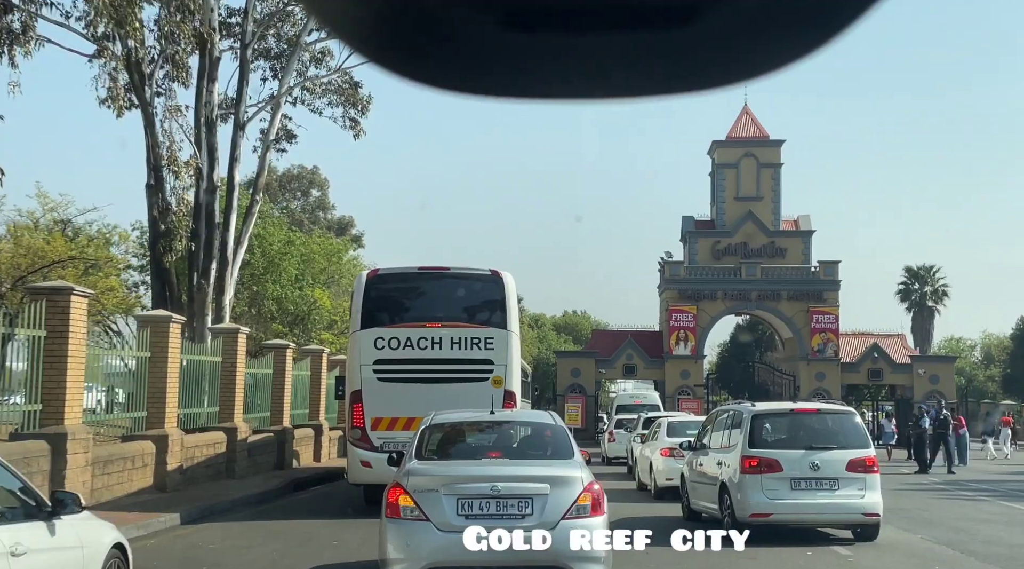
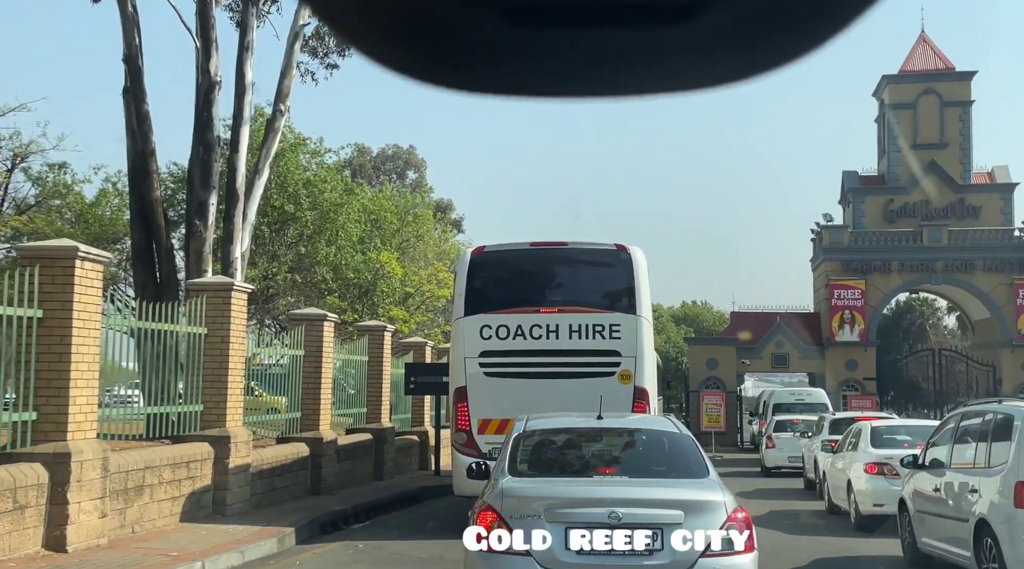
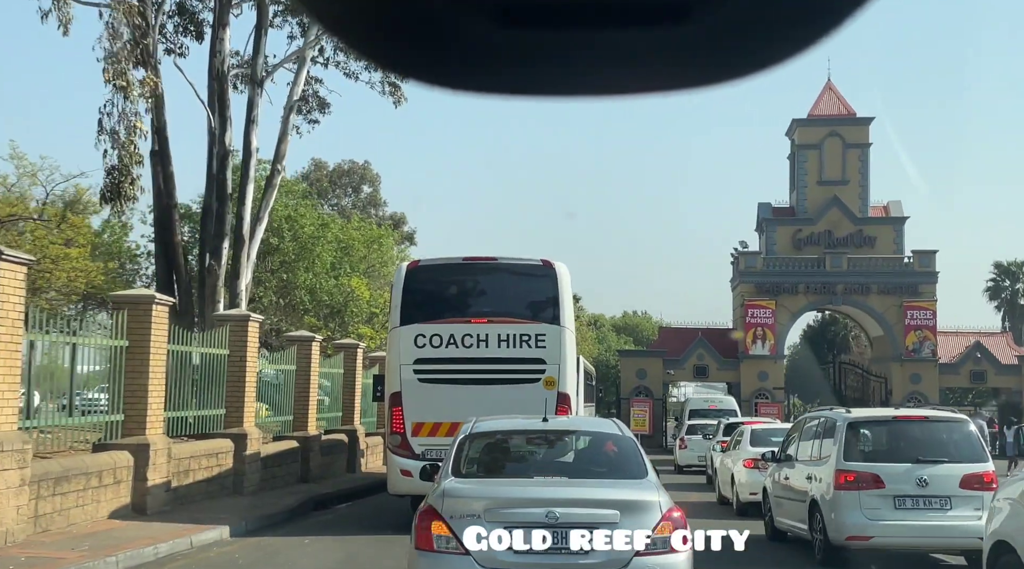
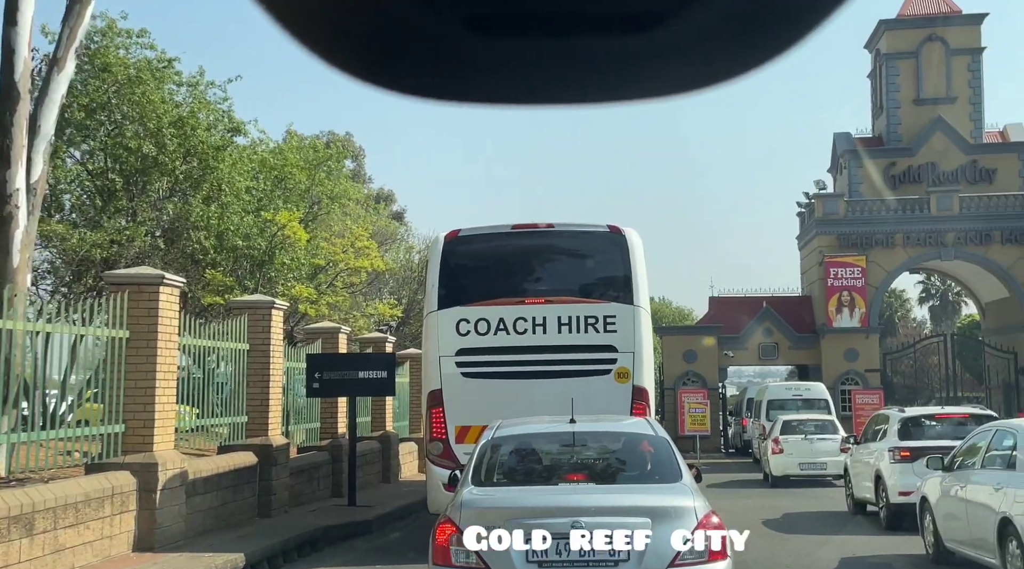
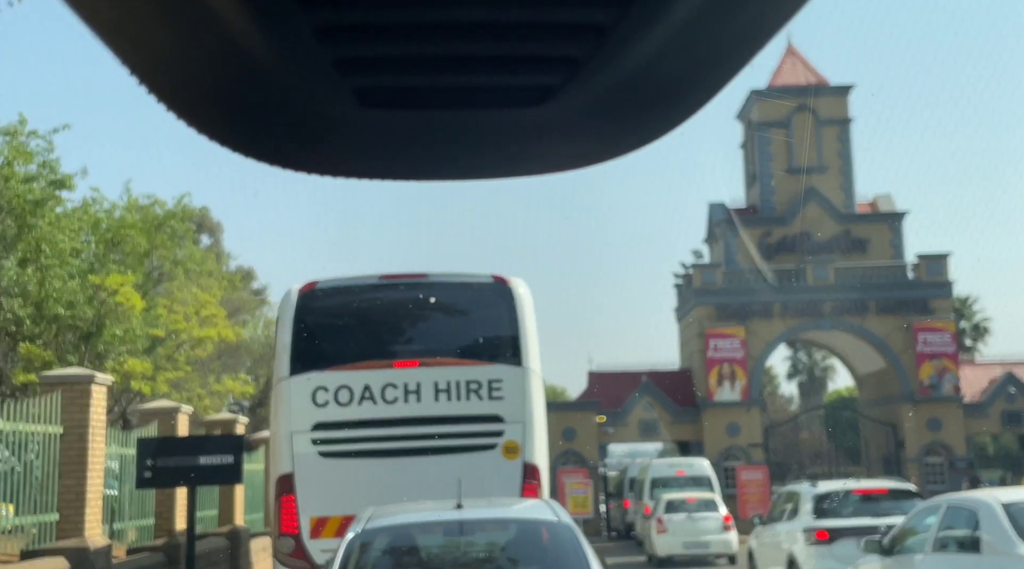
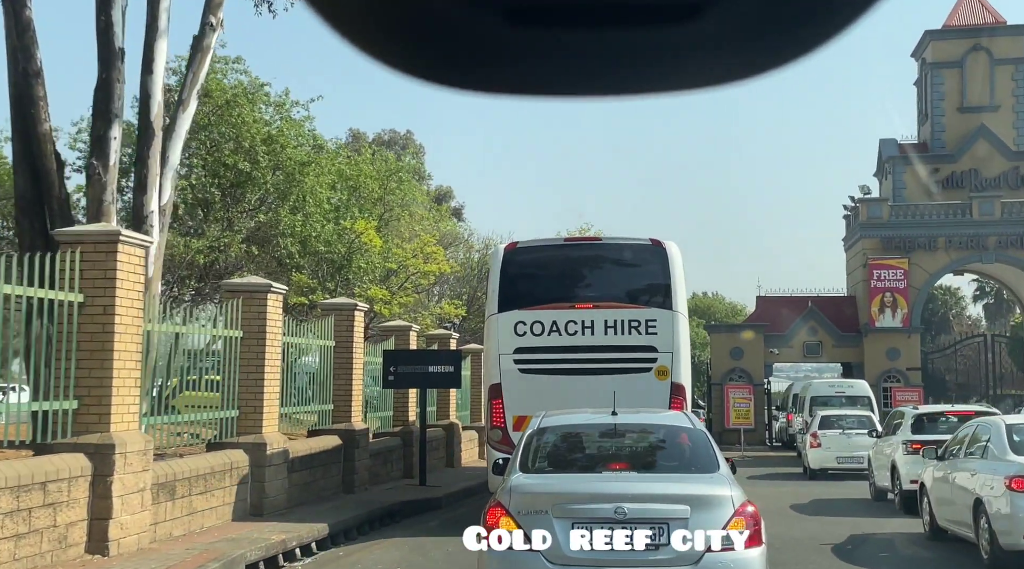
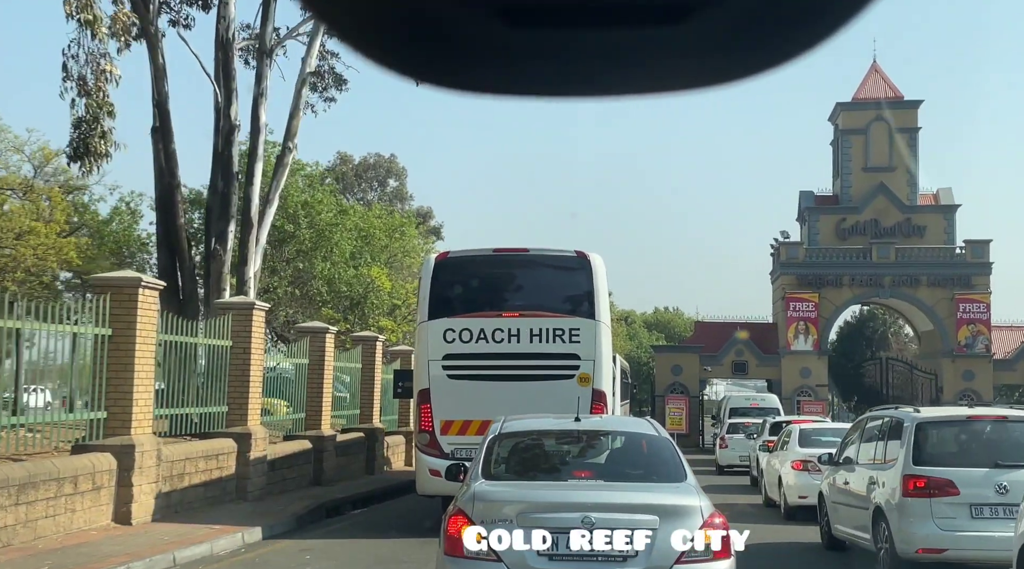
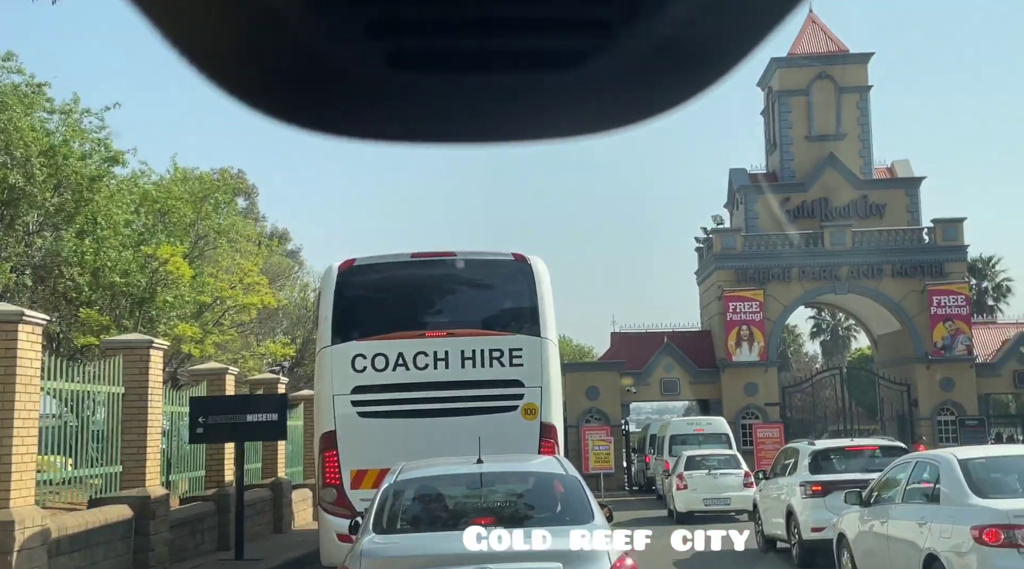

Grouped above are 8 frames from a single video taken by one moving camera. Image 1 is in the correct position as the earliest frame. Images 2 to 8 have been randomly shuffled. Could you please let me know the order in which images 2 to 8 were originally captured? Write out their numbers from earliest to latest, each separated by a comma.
3, 7, 2, 6, 4, 8, 5
